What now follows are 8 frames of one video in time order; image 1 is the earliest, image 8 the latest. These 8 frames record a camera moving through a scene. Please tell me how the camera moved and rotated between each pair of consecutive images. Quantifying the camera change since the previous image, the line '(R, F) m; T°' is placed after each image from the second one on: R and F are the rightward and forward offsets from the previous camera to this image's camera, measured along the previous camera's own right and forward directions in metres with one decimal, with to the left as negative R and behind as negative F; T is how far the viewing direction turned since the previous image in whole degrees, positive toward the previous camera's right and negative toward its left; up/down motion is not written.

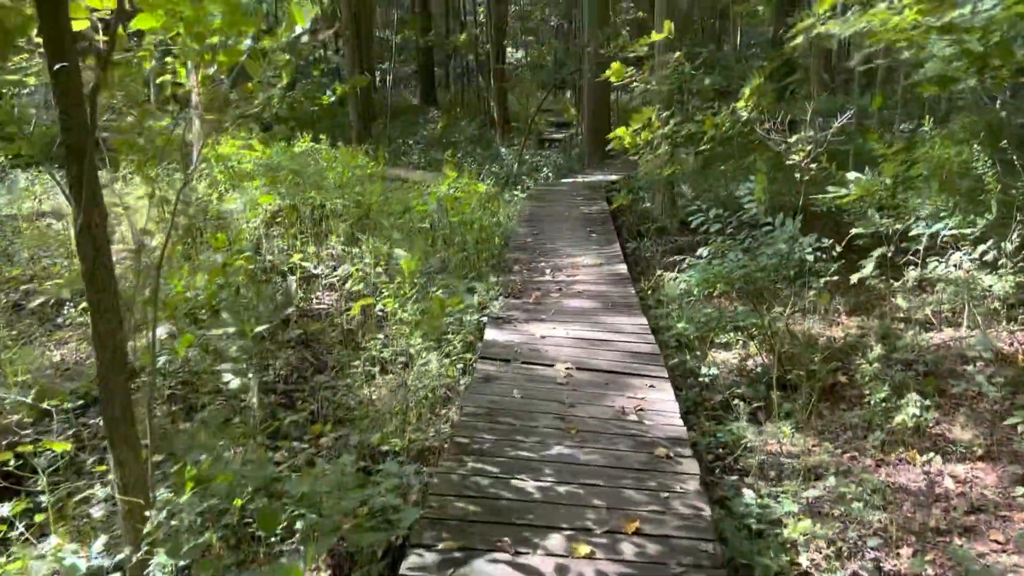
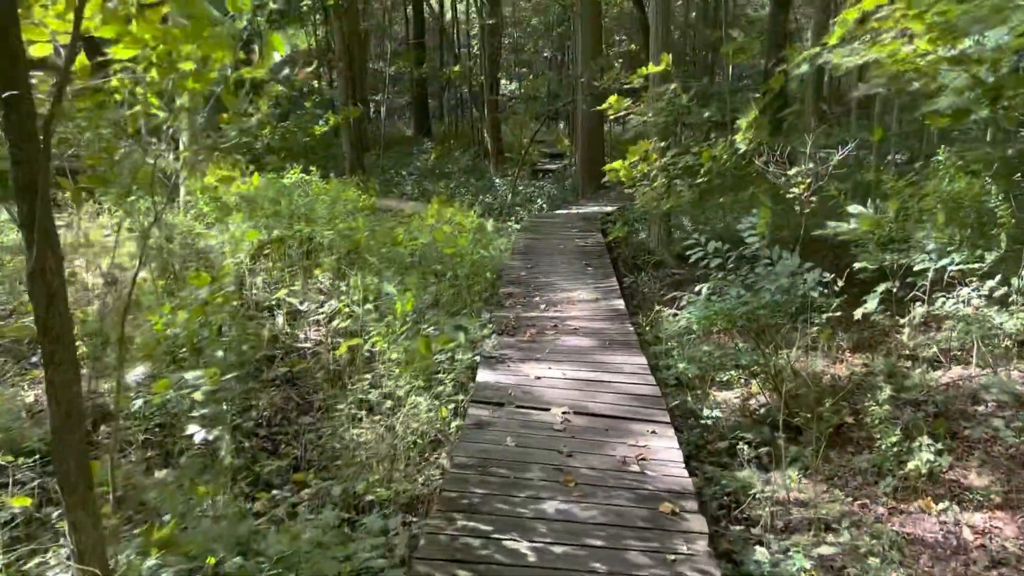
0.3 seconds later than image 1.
(0.0, +0.2) m; 0°
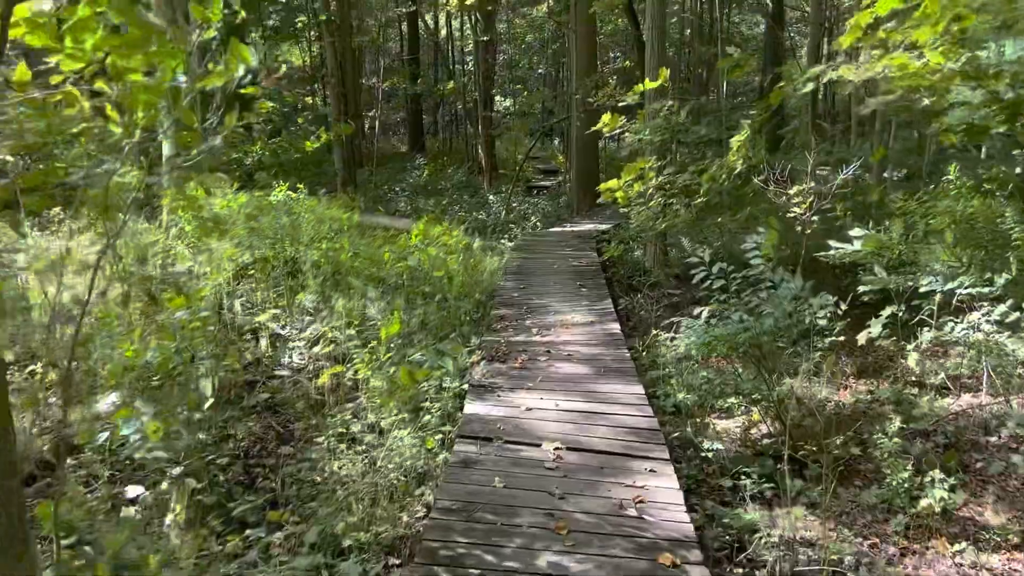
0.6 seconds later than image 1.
(0.0, +0.2) m; 0°
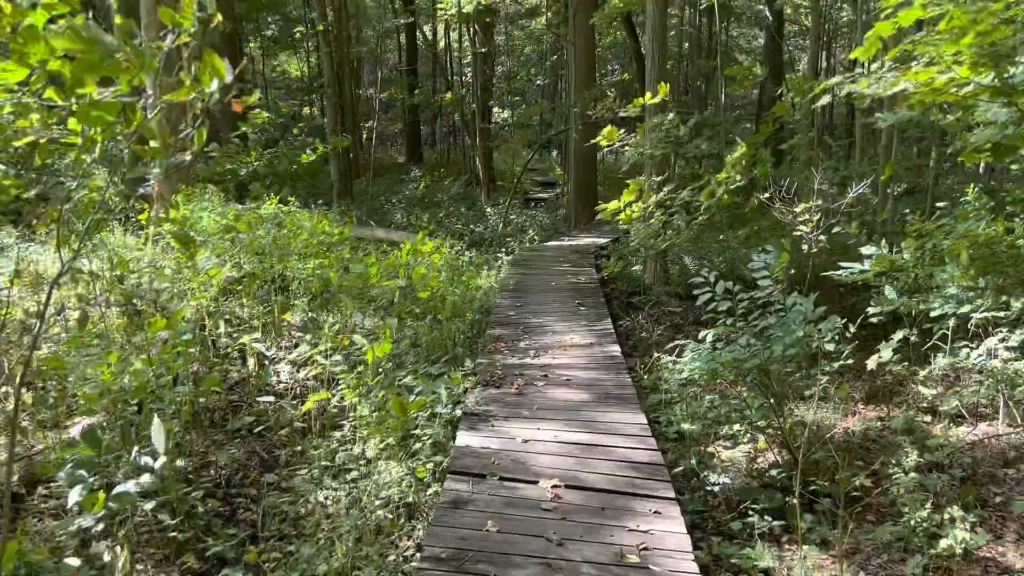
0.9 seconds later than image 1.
(0.0, +0.2) m; 0°
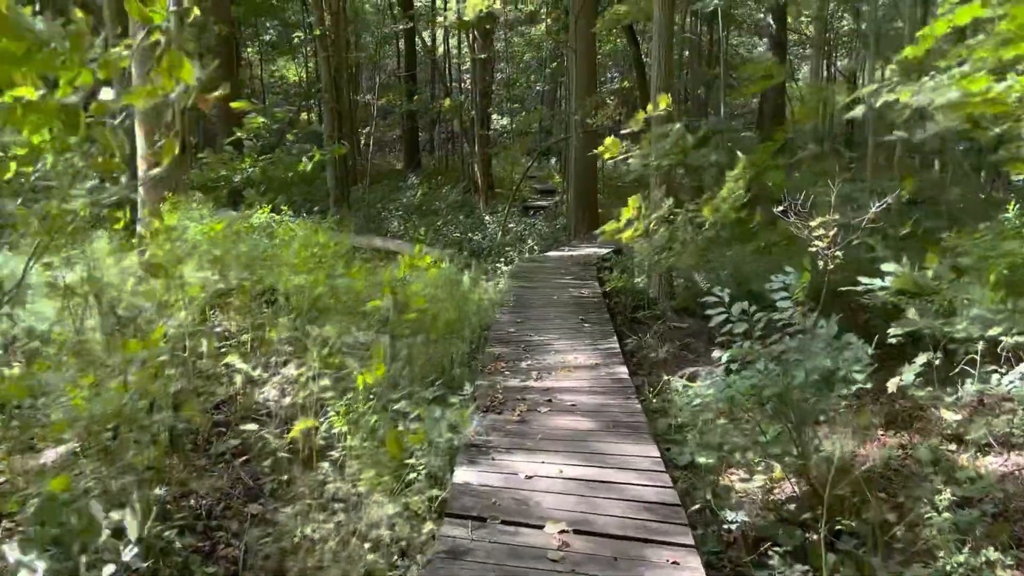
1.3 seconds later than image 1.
(0.0, +0.2) m; 0°
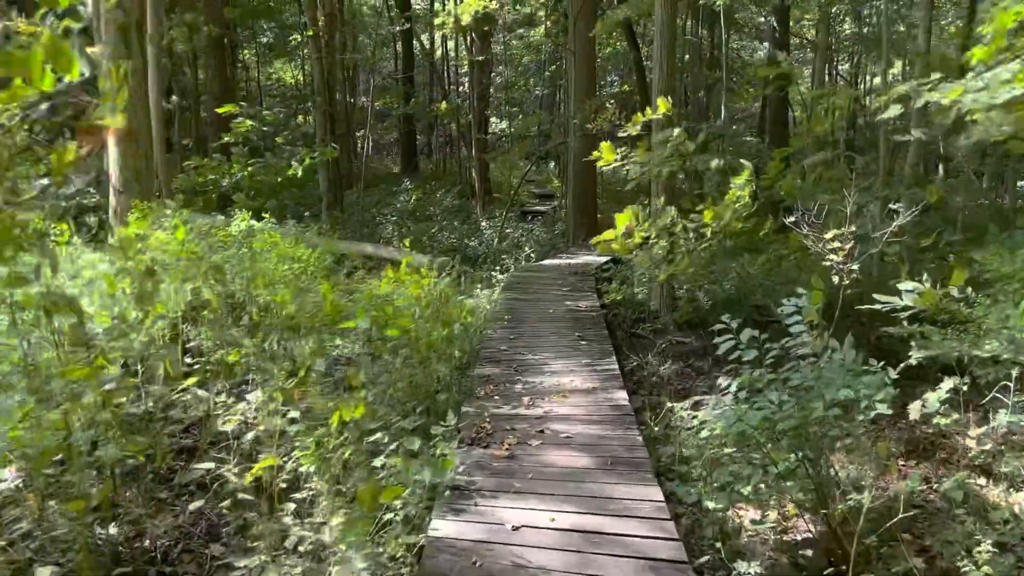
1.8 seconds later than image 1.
(0.0, +0.3) m; 0°
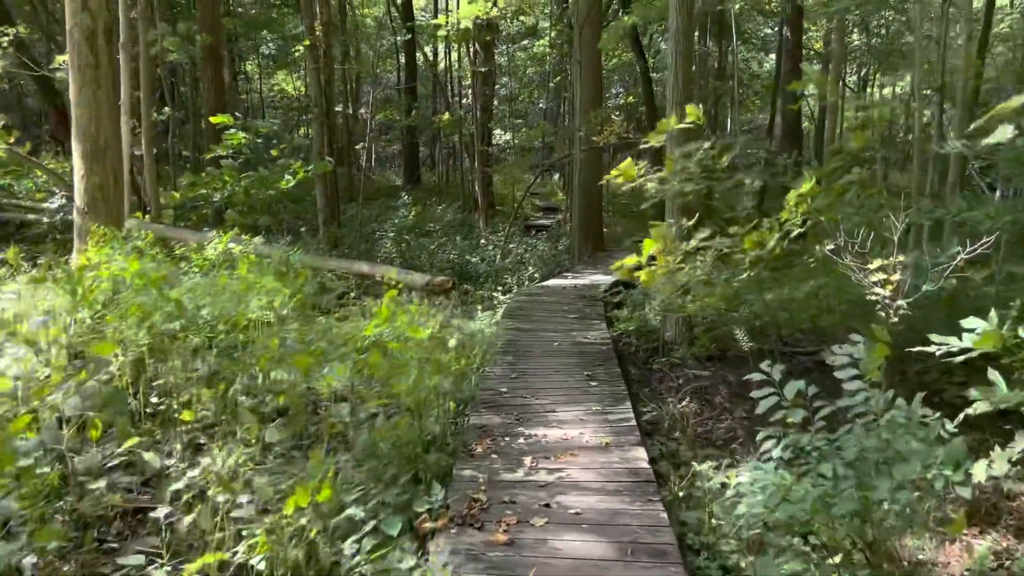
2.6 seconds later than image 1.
(0.0, +0.5) m; 0°
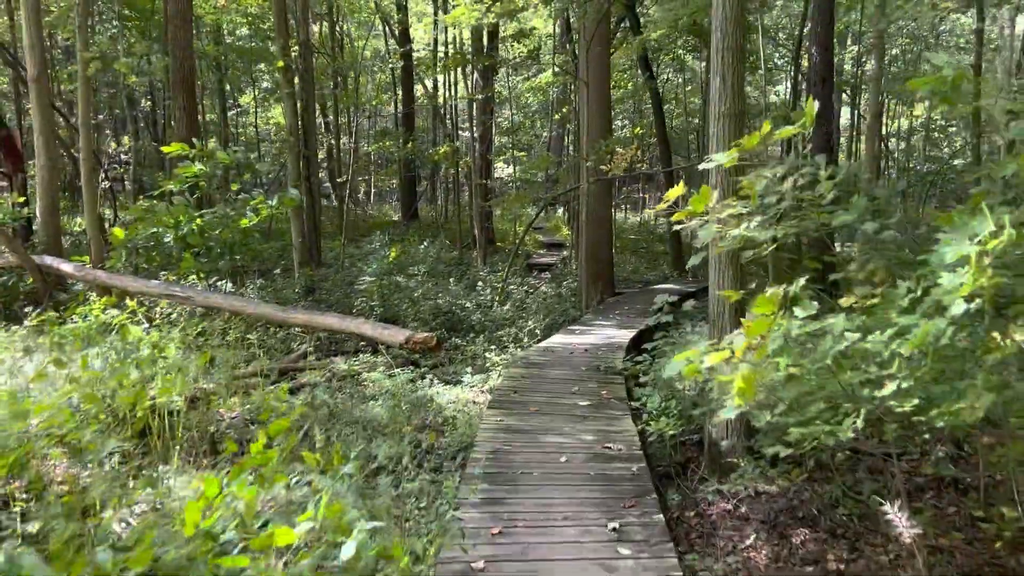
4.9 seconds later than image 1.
(+0.1, +1.6) m; 0°
